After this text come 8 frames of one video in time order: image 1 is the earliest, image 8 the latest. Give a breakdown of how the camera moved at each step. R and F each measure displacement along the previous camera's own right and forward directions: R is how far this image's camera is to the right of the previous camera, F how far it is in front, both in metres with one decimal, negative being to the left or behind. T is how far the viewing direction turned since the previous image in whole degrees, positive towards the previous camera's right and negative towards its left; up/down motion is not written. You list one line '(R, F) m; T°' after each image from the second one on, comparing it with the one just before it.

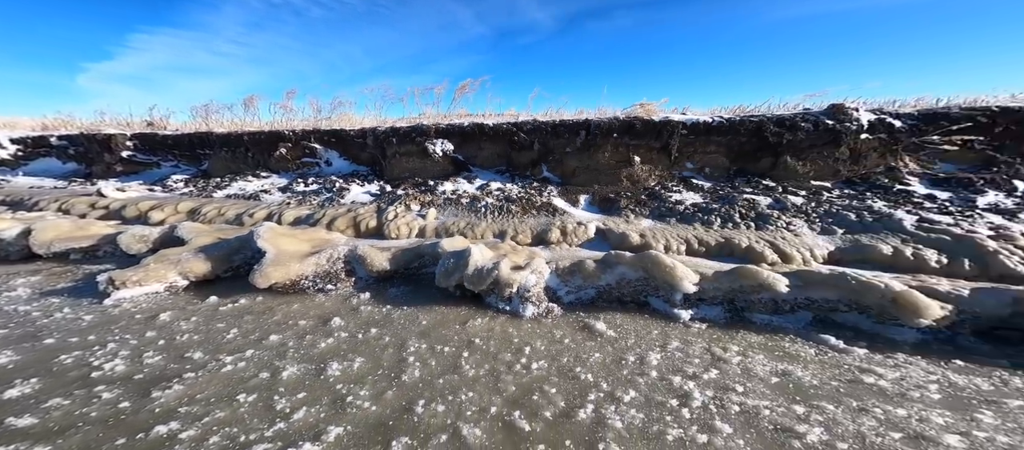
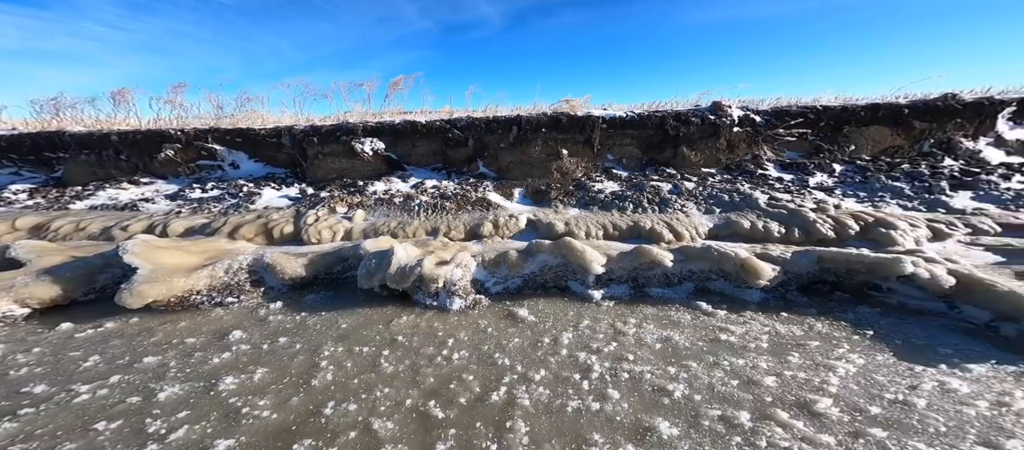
(+0.3, -0.1) m; +8°
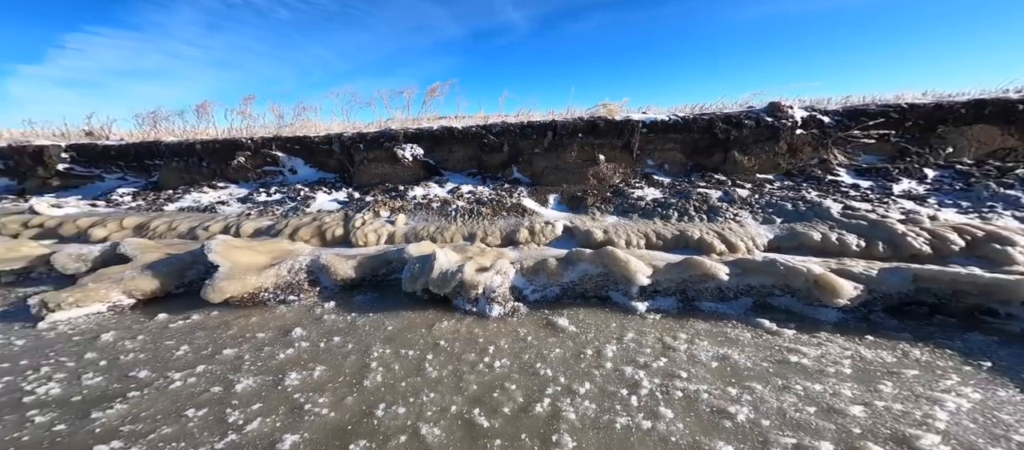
(-0.1, 0.0) m; -5°
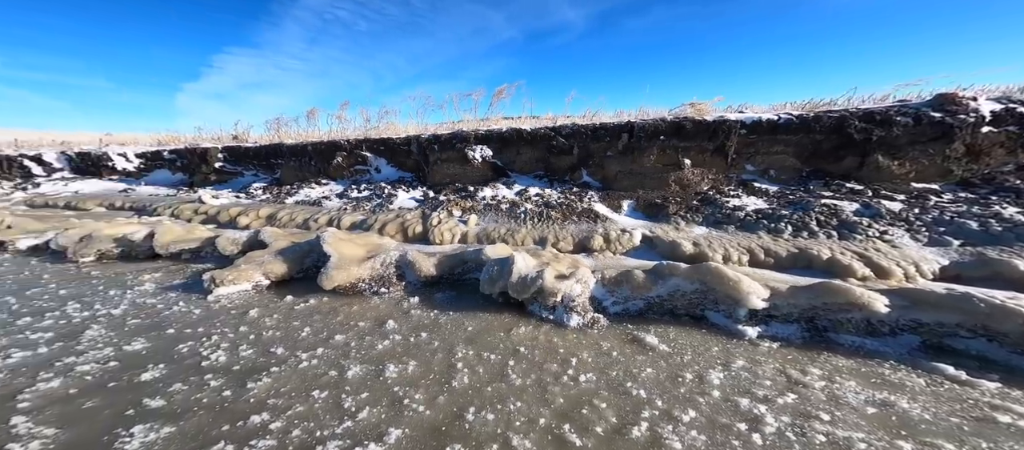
(-0.2, +0.1) m; -9°
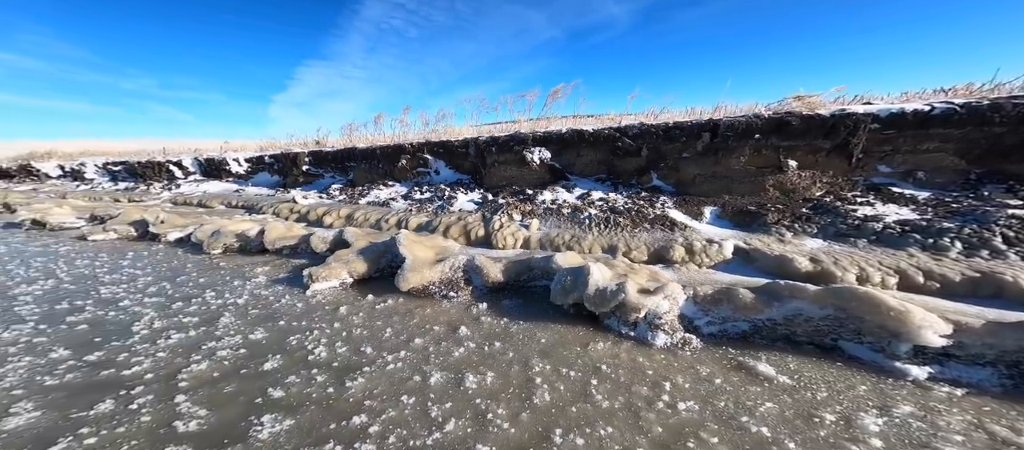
(-0.3, +0.2) m; -8°
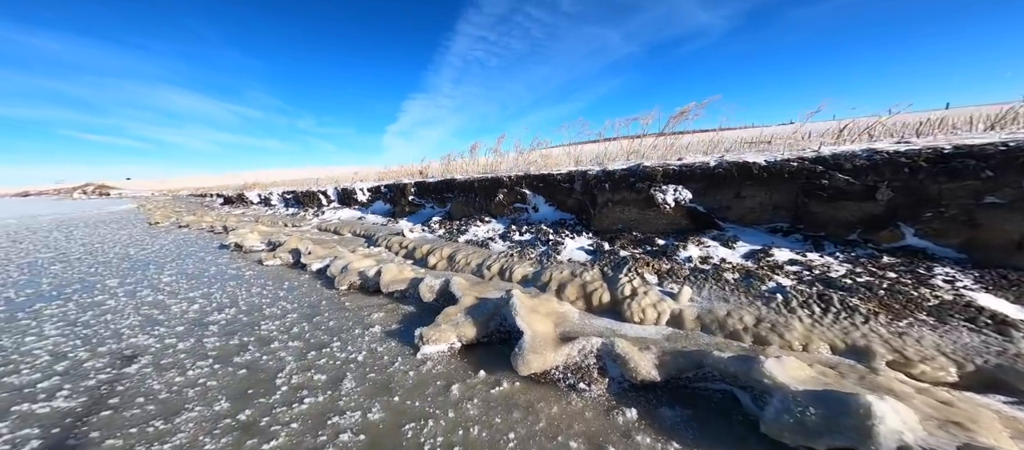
(-0.7, +0.9) m; -14°
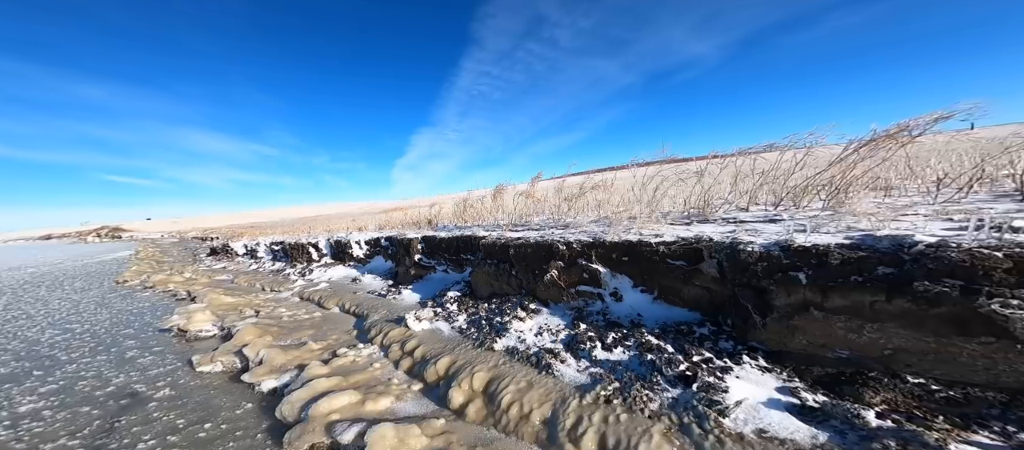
(-1.0, +2.6) m; +1°
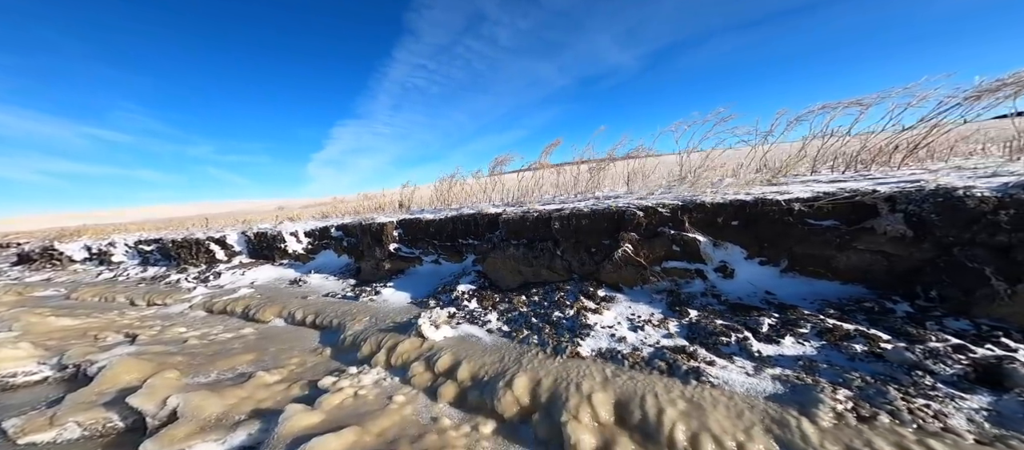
(-1.8, +1.7) m; +14°
